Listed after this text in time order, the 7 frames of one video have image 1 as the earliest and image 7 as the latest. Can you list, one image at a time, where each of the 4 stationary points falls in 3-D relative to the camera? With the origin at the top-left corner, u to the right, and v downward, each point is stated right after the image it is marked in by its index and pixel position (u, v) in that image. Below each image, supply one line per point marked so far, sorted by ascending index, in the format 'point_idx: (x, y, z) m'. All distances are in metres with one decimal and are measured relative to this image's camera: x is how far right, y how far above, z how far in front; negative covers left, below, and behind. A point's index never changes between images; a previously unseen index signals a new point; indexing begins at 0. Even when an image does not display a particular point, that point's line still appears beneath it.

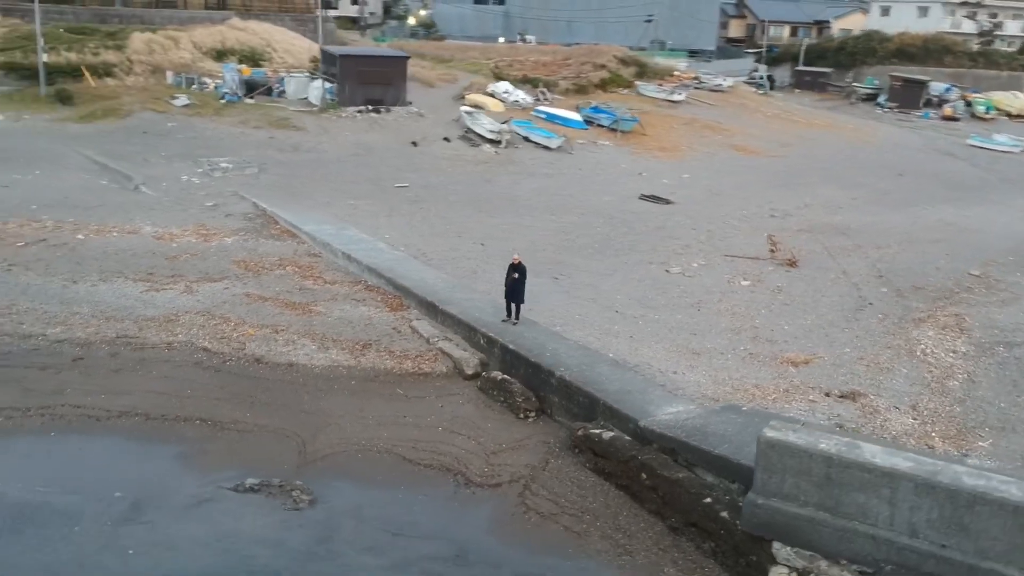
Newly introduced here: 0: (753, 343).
0: (+3.1, -0.7, +12.8) m
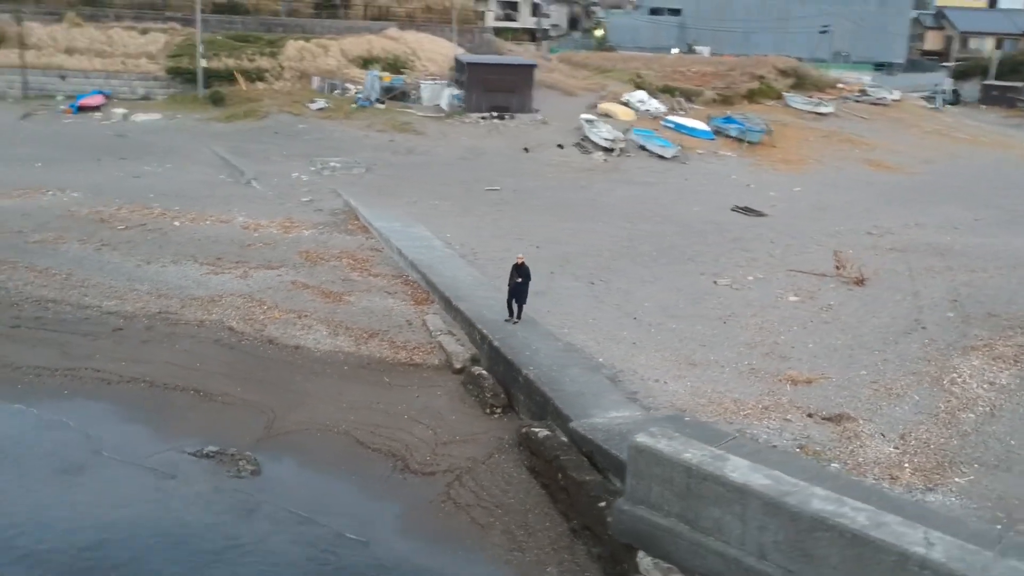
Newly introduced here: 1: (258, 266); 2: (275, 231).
0: (+3.1, -0.9, +12.3) m
1: (-3.9, +0.4, +15.6) m
2: (-4.2, +1.0, +17.6) m
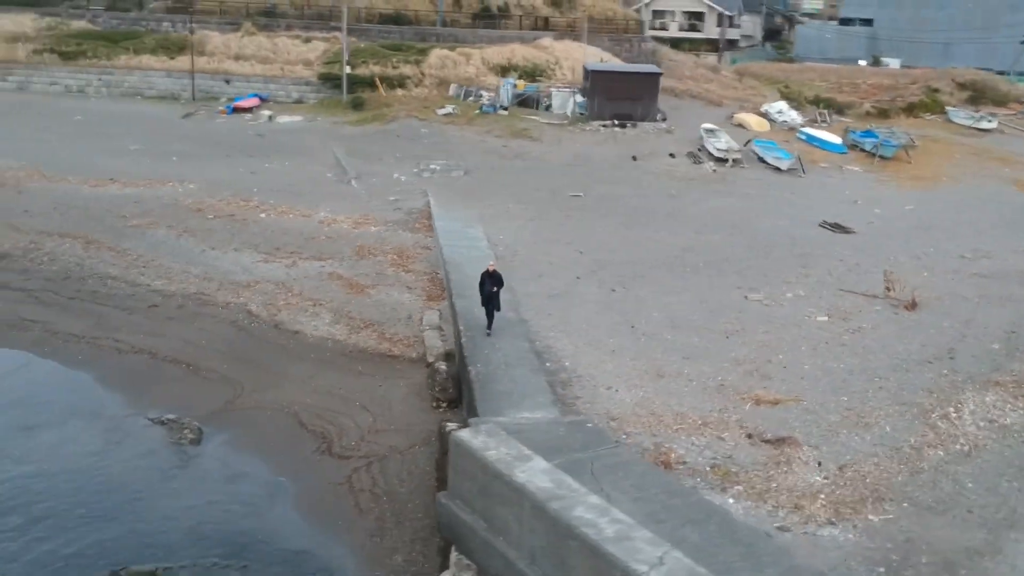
0: (+2.7, -1.0, +11.7) m
1: (-3.3, +0.5, +16.5) m
2: (-3.0, +1.1, +18.5) m
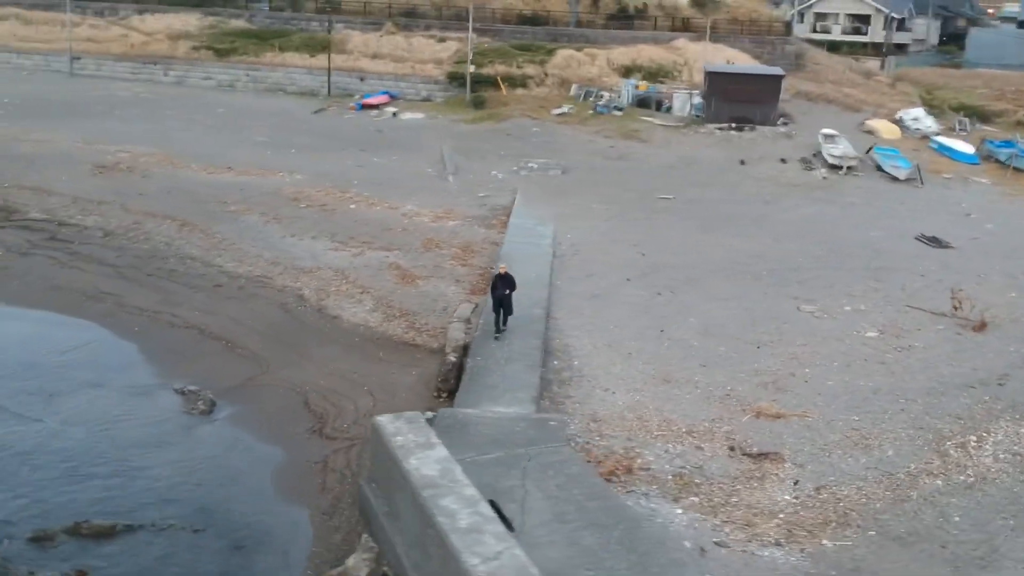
0: (+2.7, -1.1, +11.2) m
1: (-2.3, +0.7, +17.0) m
2: (-1.6, +1.3, +18.9) m
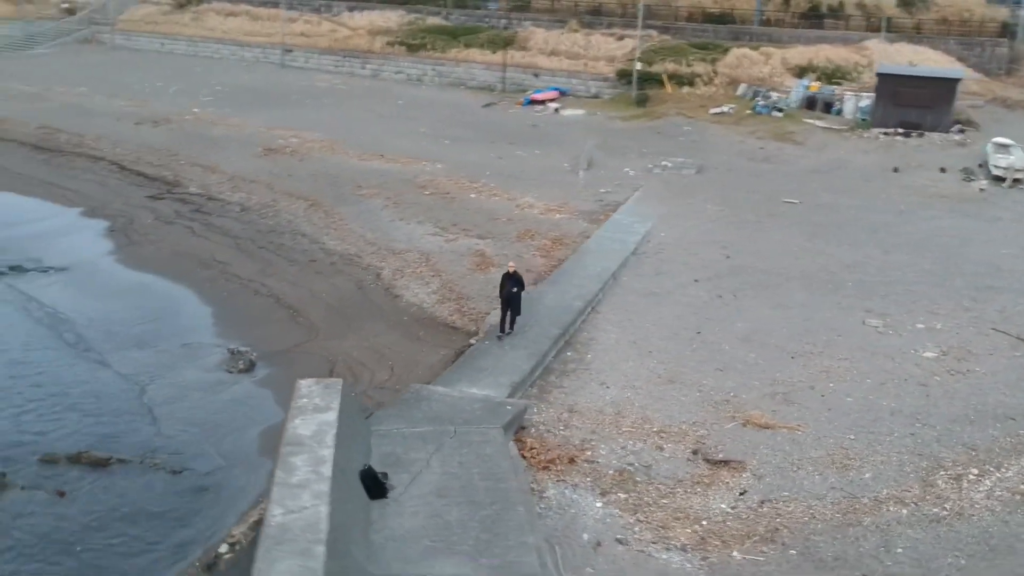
0: (+2.7, -1.2, +10.7) m
1: (-0.6, +0.9, +17.5) m
2: (+0.5, +1.5, +19.2) m
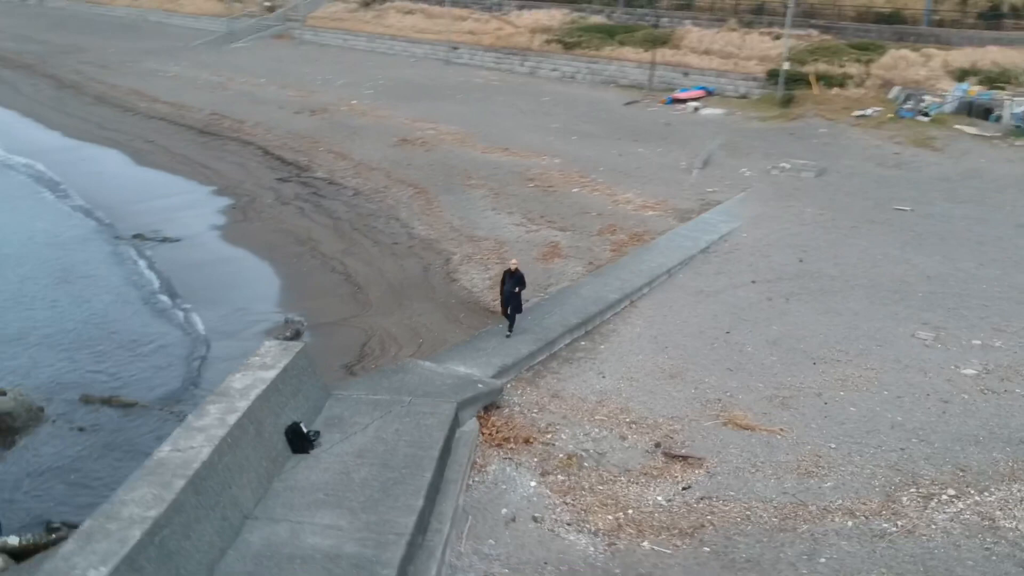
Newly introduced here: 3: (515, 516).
0: (+2.6, -1.1, +10.4) m
1: (+0.8, +1.1, +17.8) m
2: (+2.3, +1.5, +19.2) m
3: (0.0, -1.8, +8.1) m
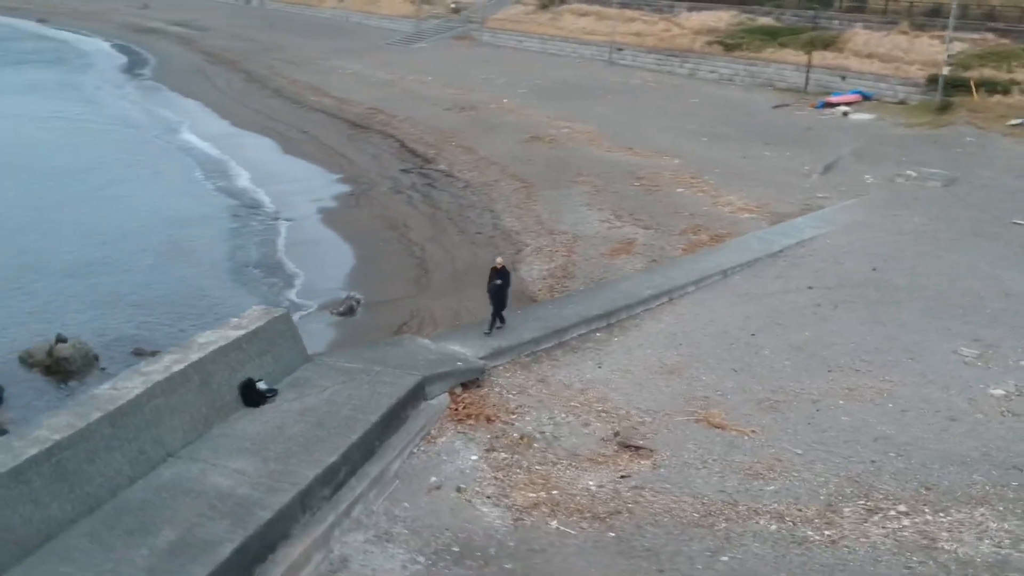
0: (+2.4, -1.1, +10.2) m
1: (+2.4, +1.1, +17.7) m
2: (+4.1, +1.5, +18.8) m
3: (-0.6, -1.7, +8.4) m
